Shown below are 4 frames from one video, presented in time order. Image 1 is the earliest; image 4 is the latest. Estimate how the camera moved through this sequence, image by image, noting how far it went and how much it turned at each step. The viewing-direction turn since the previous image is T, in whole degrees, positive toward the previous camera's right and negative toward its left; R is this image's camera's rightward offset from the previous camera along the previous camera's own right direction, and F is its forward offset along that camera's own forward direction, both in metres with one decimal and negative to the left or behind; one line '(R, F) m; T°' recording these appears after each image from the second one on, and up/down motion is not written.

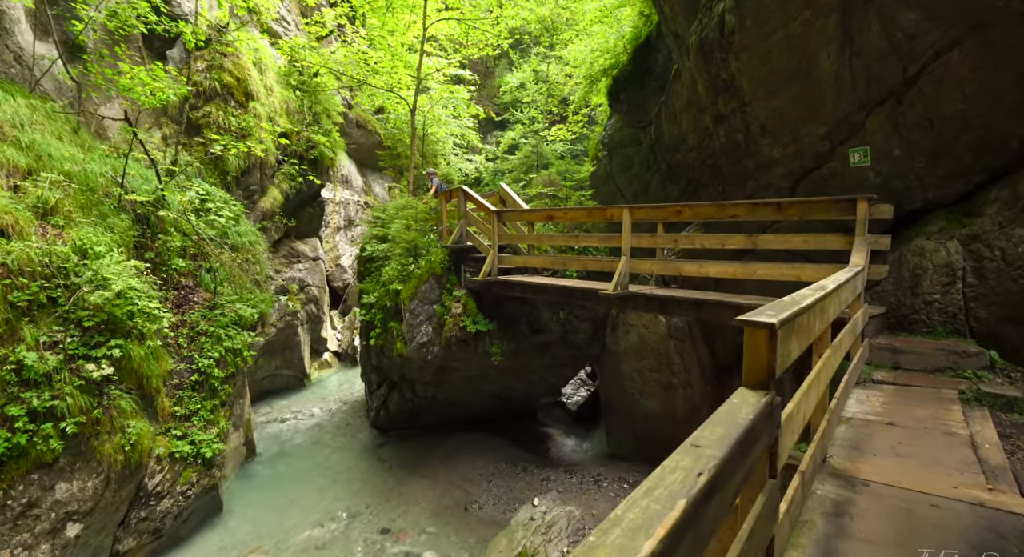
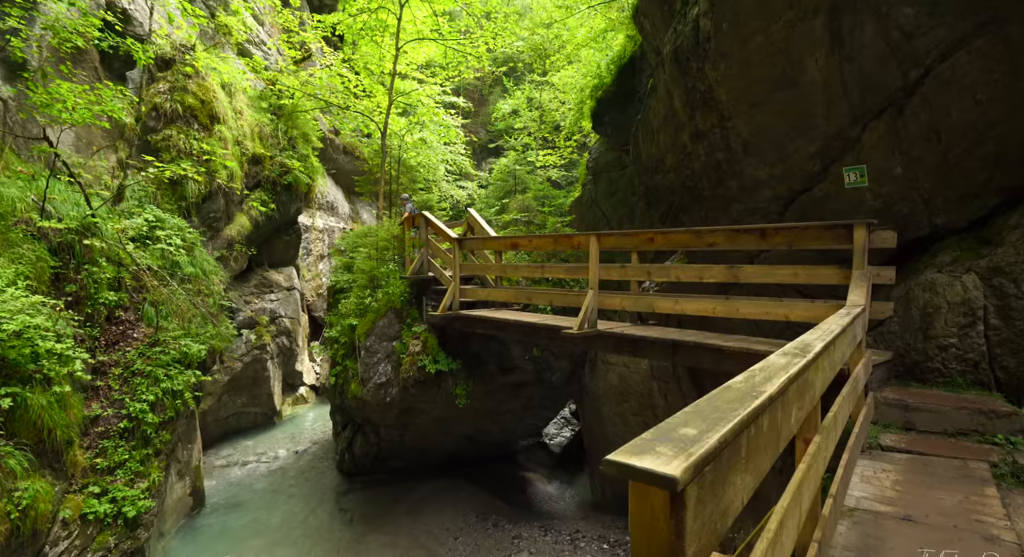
(+0.5, +0.6) m; 0°
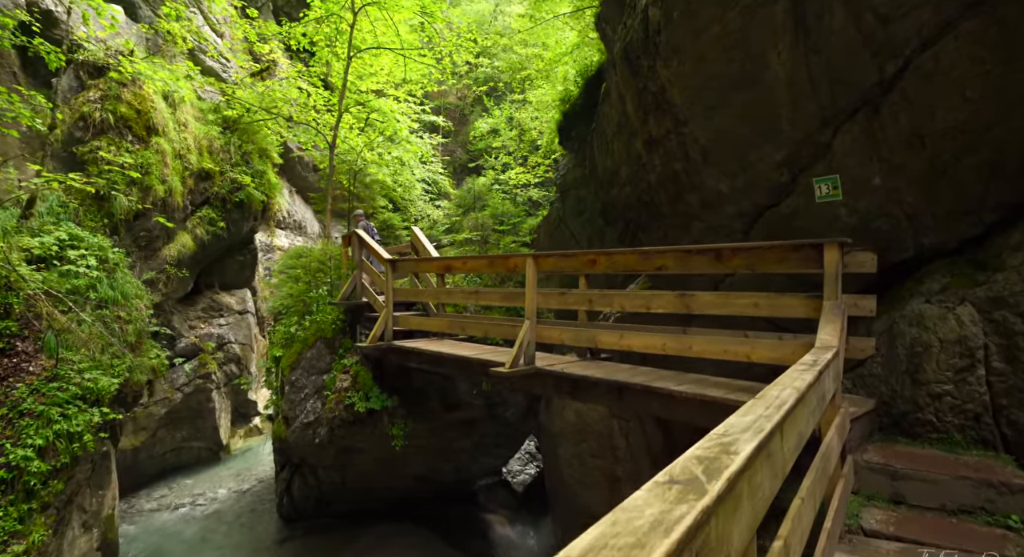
(+0.5, +0.7) m; +1°
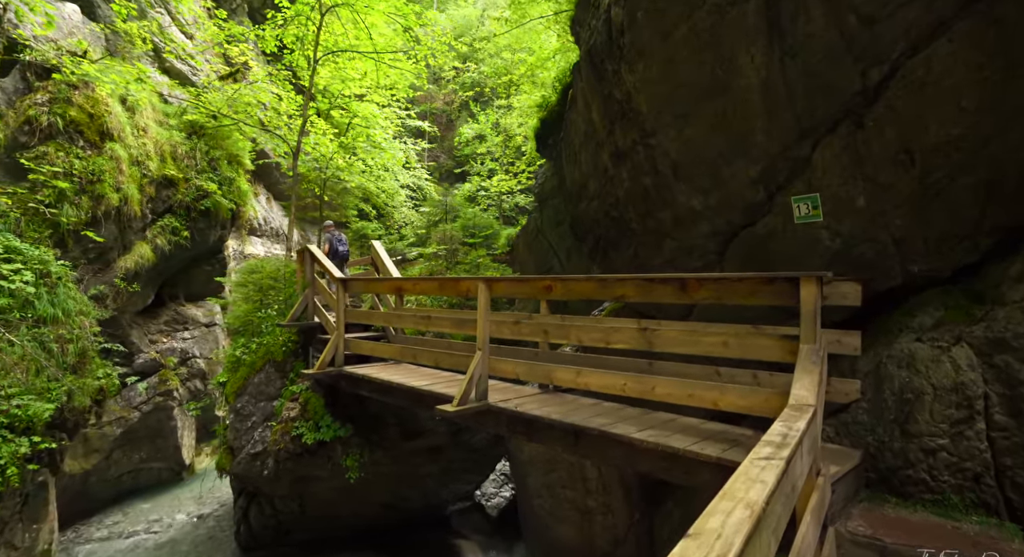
(+0.3, +0.4) m; +1°
